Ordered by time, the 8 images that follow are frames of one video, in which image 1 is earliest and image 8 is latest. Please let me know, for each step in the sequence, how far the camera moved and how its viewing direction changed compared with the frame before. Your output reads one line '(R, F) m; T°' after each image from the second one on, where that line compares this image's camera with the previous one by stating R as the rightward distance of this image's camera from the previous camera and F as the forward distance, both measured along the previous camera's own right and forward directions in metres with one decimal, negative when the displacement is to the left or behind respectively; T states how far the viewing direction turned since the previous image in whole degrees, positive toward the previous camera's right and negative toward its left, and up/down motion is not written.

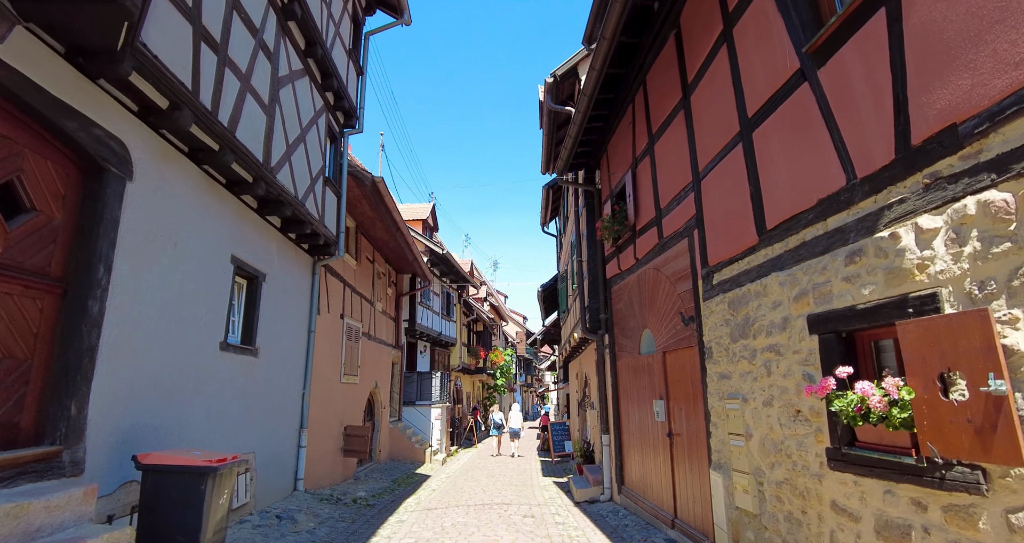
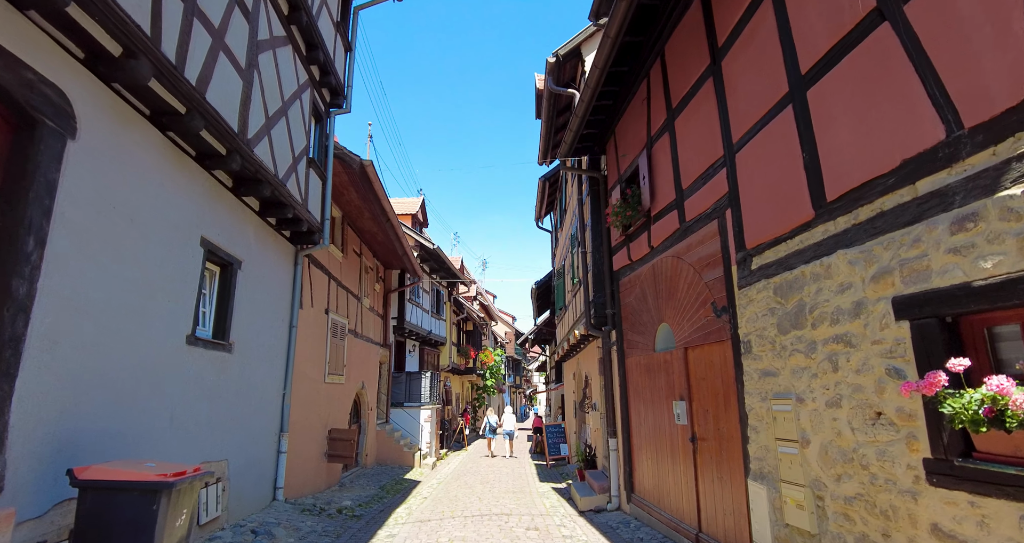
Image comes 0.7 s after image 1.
(-0.2, +0.6) m; +1°
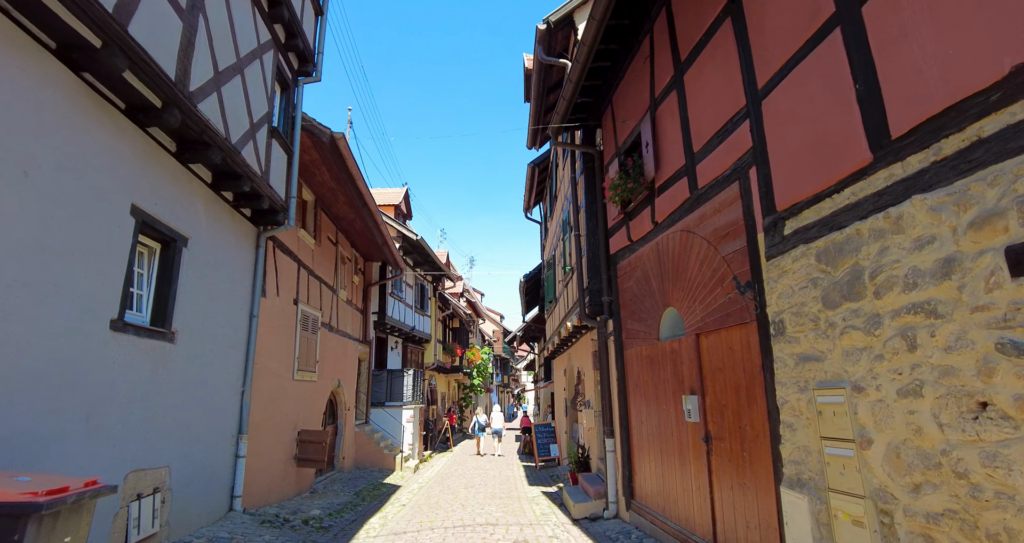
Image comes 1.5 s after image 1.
(0.0, +0.7) m; +1°
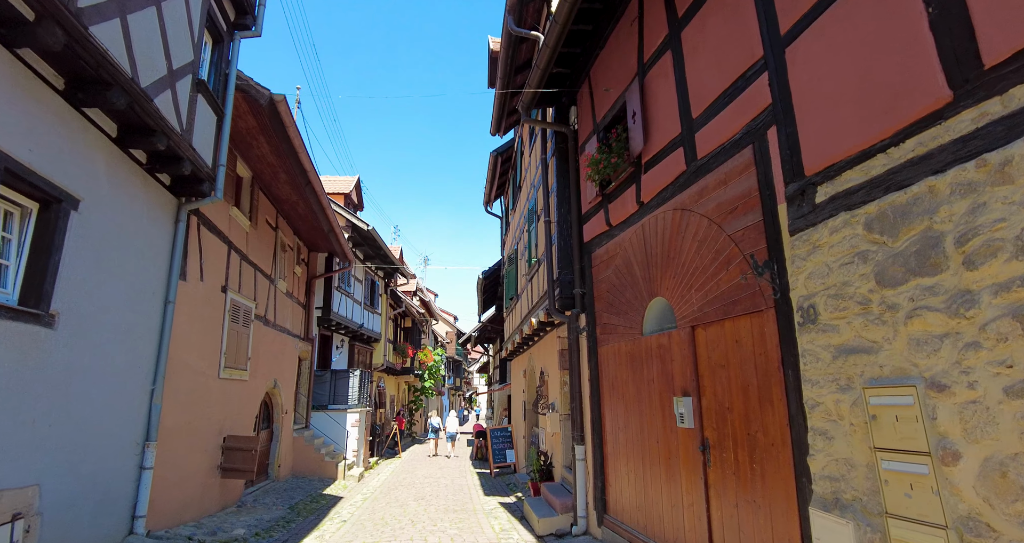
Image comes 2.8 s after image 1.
(-0.1, +0.8) m; +5°
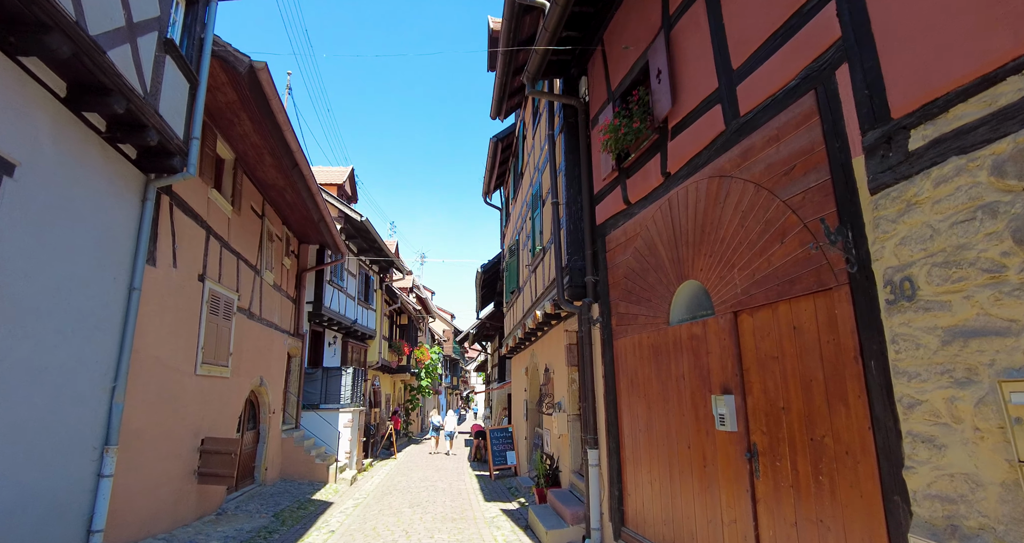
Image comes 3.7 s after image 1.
(-0.1, +0.6) m; 0°
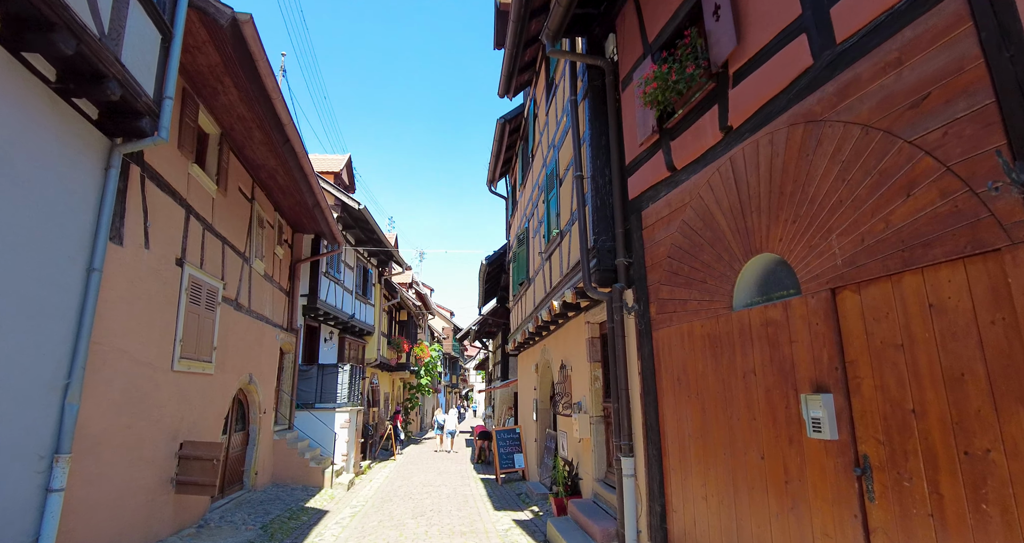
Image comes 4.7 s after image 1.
(-0.2, +0.8) m; 0°
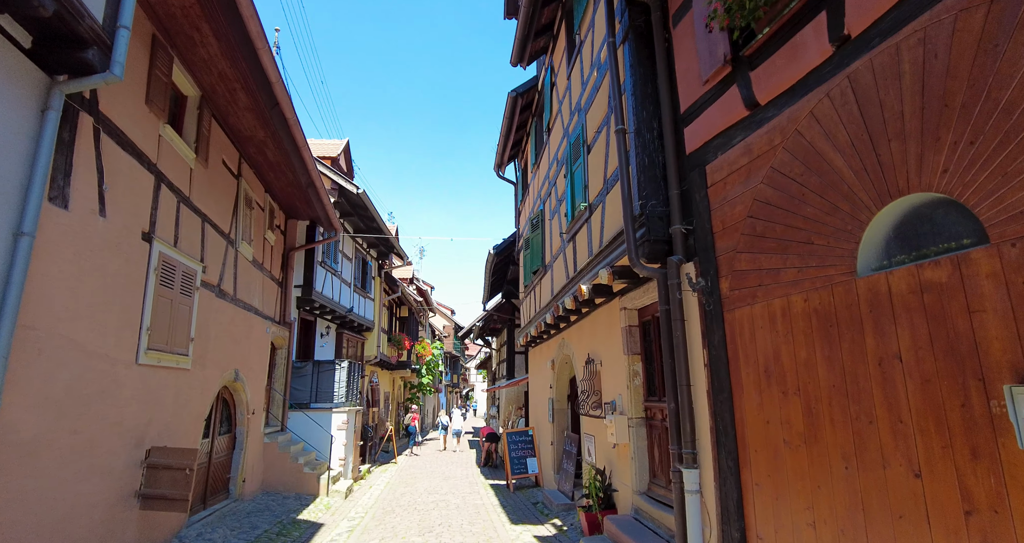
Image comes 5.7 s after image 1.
(-0.3, +0.9) m; 0°
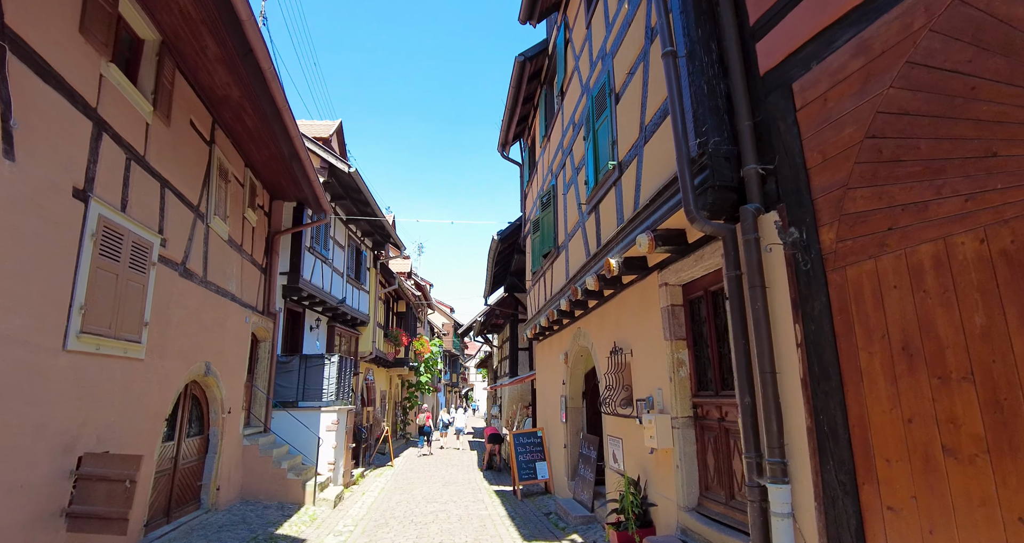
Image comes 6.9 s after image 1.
(-0.1, +1.0) m; 0°
